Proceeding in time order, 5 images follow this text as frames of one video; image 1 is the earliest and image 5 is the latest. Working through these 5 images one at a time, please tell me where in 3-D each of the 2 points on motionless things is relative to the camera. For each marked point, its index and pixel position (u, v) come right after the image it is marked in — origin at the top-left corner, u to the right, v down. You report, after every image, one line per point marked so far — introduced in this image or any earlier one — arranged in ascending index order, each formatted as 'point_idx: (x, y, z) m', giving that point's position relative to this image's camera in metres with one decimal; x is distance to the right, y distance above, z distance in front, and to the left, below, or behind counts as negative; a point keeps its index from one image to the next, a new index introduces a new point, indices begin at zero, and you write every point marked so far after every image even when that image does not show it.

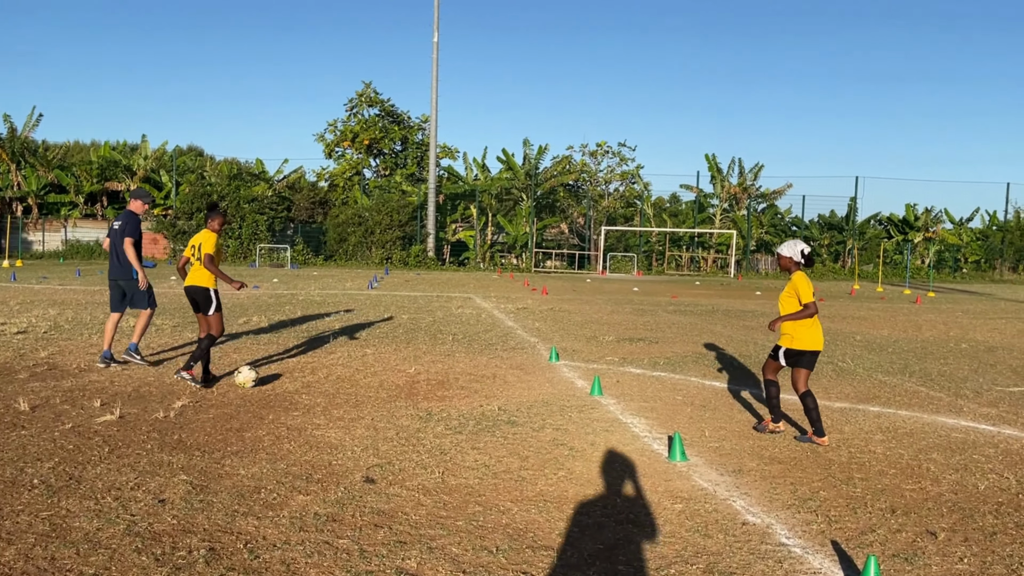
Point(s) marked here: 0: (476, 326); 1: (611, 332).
0: (-0.5, -0.6, +12.1) m
1: (+1.4, -0.6, +11.8) m
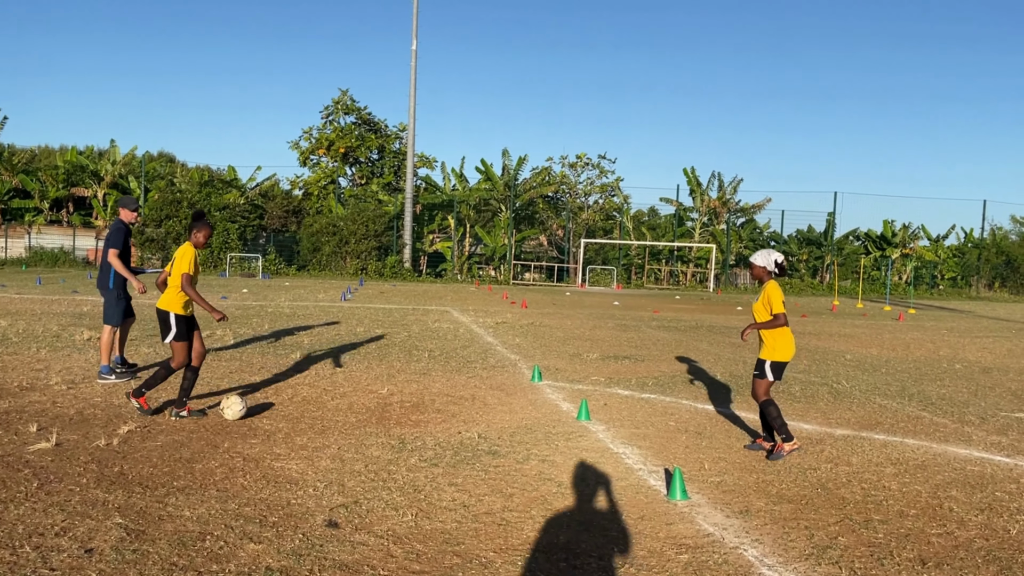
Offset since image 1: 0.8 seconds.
0: (-0.8, -0.8, +11.6) m
1: (+1.2, -0.9, +11.3) m
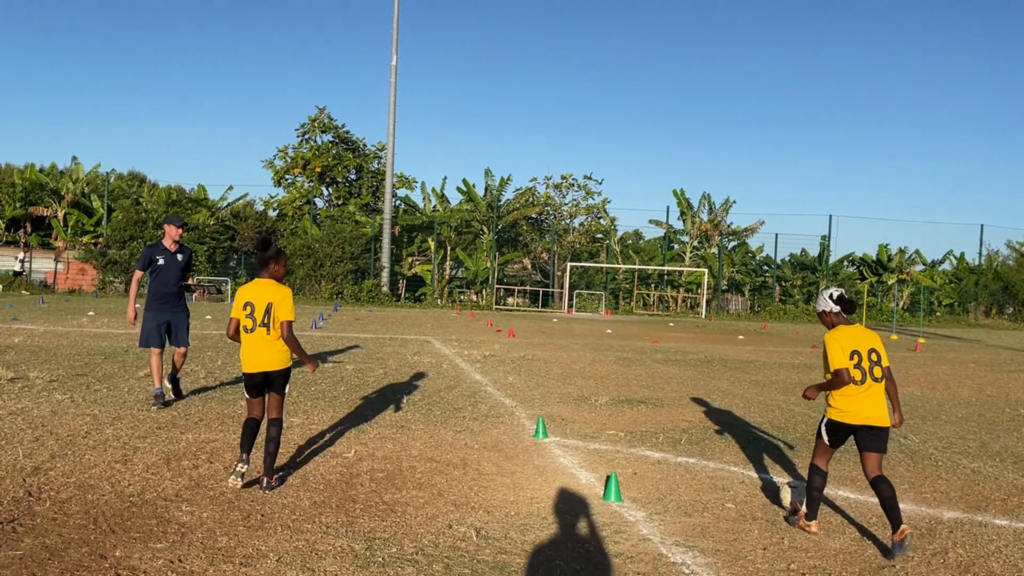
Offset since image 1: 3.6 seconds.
0: (-0.9, -1.1, +9.9) m
1: (+1.1, -1.2, +9.7) m
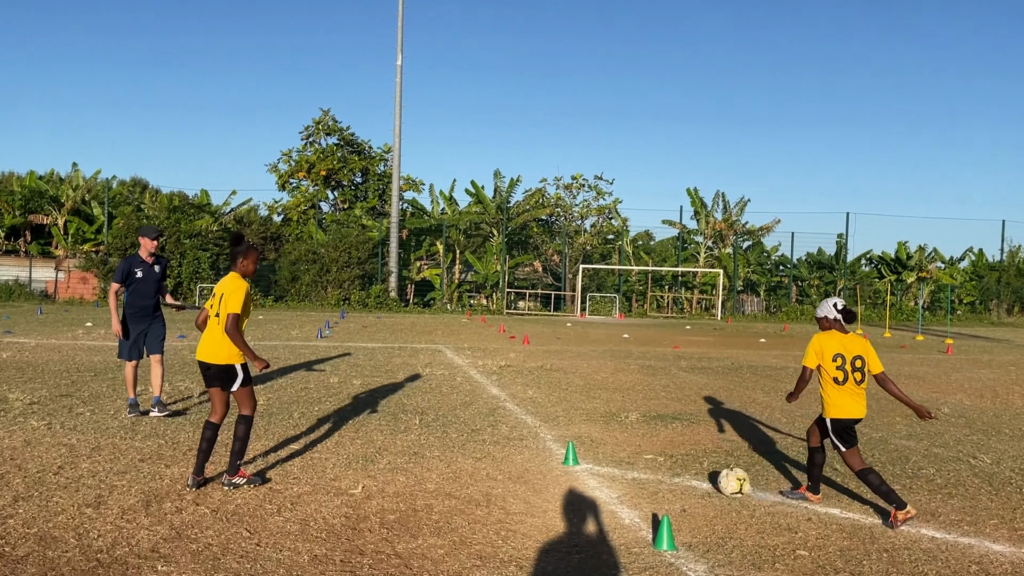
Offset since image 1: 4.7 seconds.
0: (-0.7, -1.2, +9.2) m
1: (+1.3, -1.3, +9.0) m
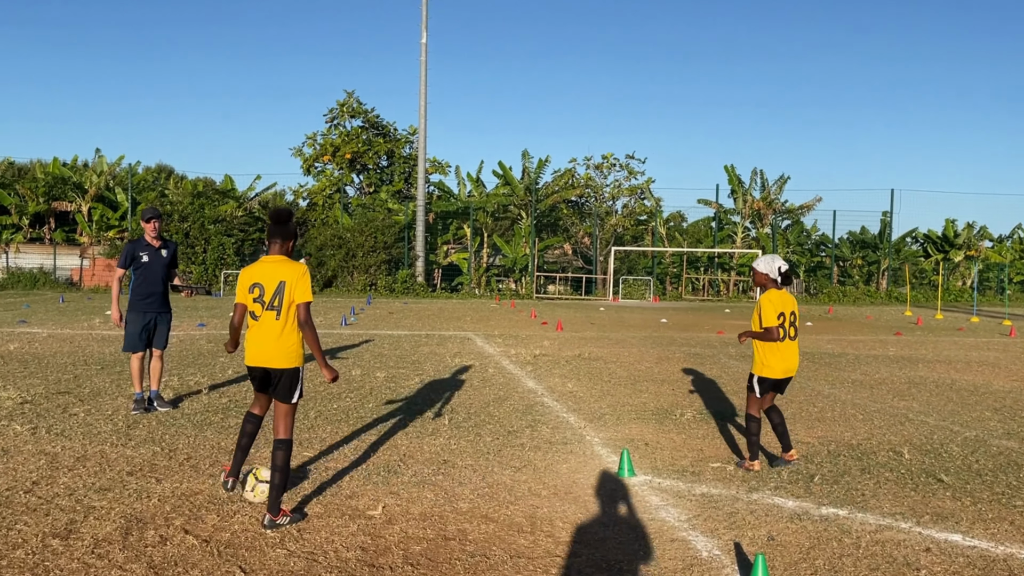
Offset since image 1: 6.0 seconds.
0: (-0.3, -1.1, +8.3) m
1: (+1.7, -1.1, +8.1) m
